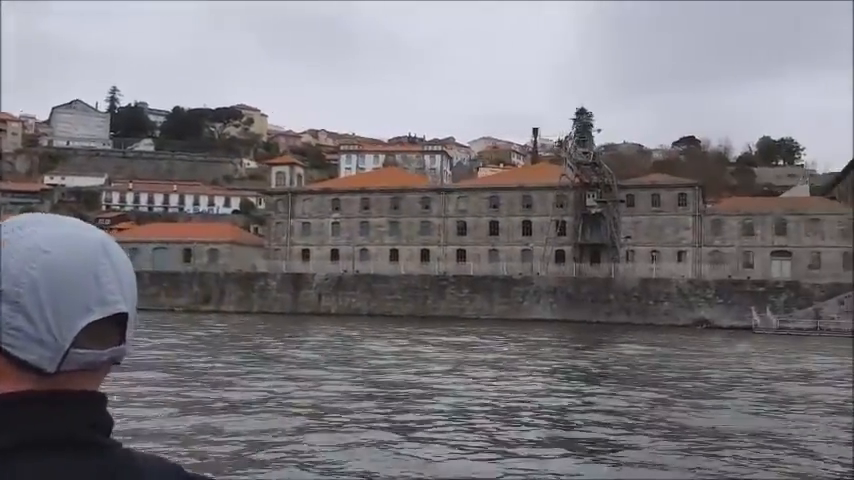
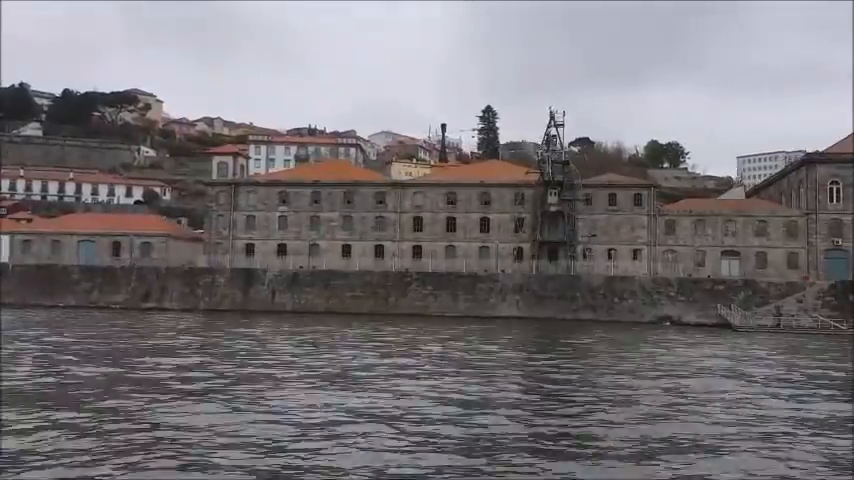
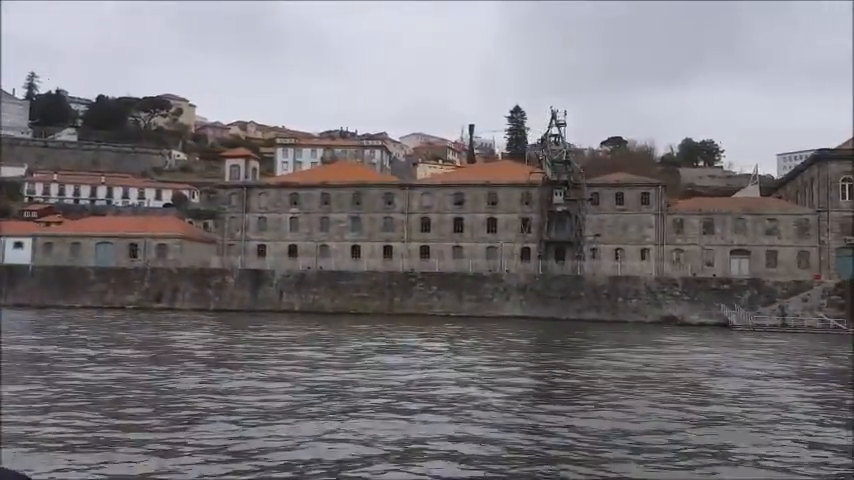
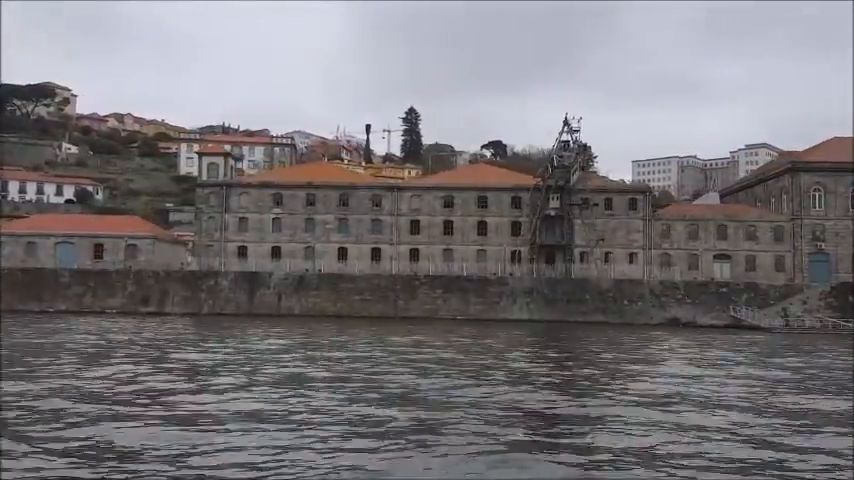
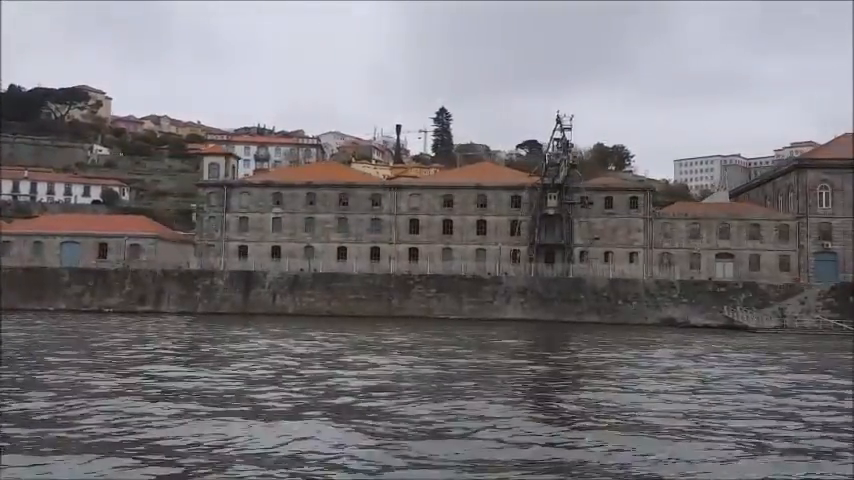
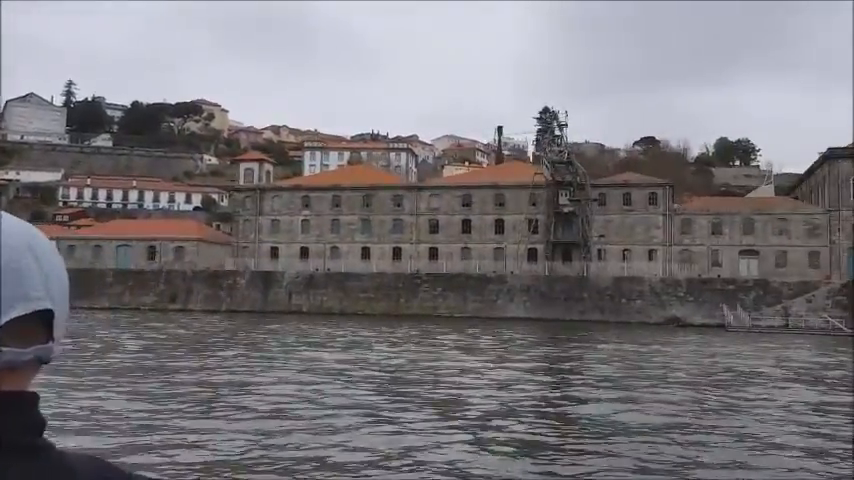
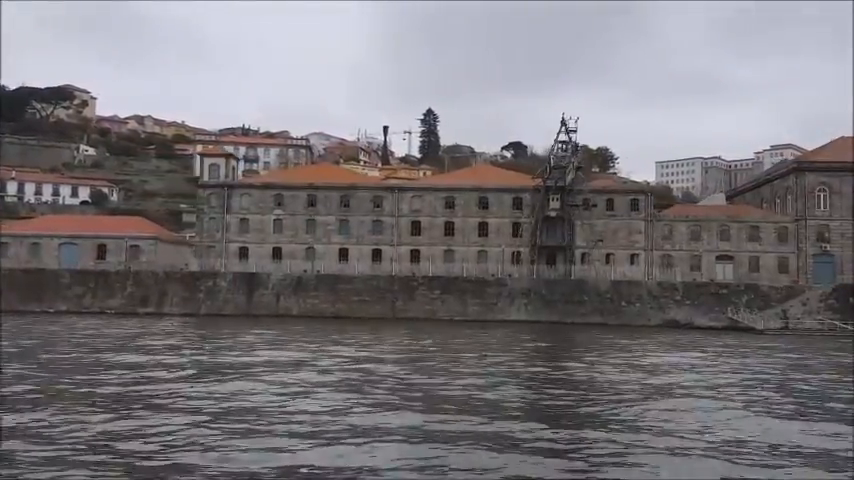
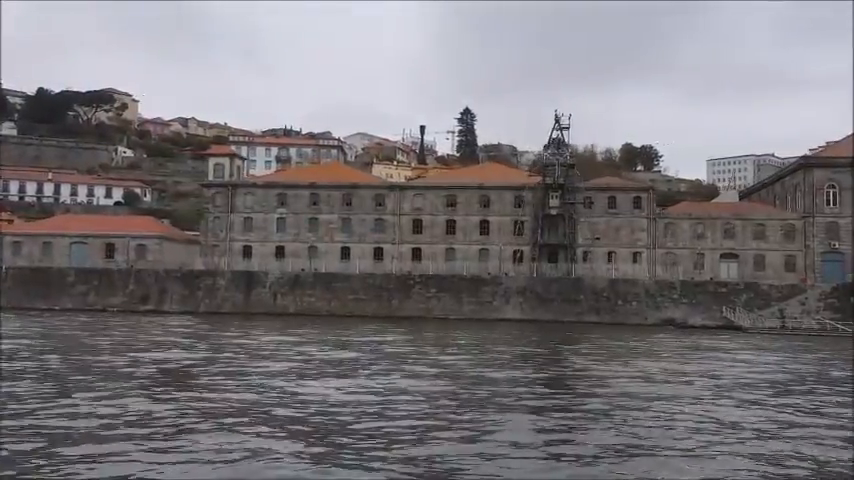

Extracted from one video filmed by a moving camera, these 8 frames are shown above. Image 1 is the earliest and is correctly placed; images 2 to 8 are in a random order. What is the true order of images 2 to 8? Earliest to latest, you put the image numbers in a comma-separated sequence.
6, 3, 2, 8, 5, 7, 4
